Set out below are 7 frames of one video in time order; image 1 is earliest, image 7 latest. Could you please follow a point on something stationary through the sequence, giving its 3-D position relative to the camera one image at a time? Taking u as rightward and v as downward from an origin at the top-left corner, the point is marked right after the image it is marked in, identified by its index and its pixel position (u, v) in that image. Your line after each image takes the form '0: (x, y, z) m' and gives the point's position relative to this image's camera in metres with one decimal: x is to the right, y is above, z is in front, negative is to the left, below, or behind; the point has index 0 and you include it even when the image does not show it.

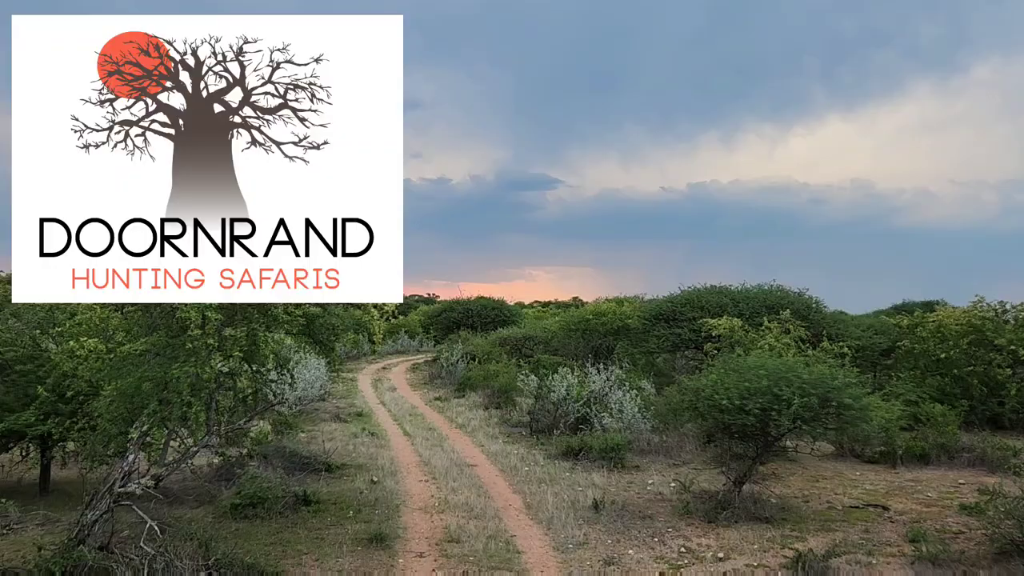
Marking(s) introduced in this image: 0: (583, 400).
0: (+1.1, -1.7, +13.3) m
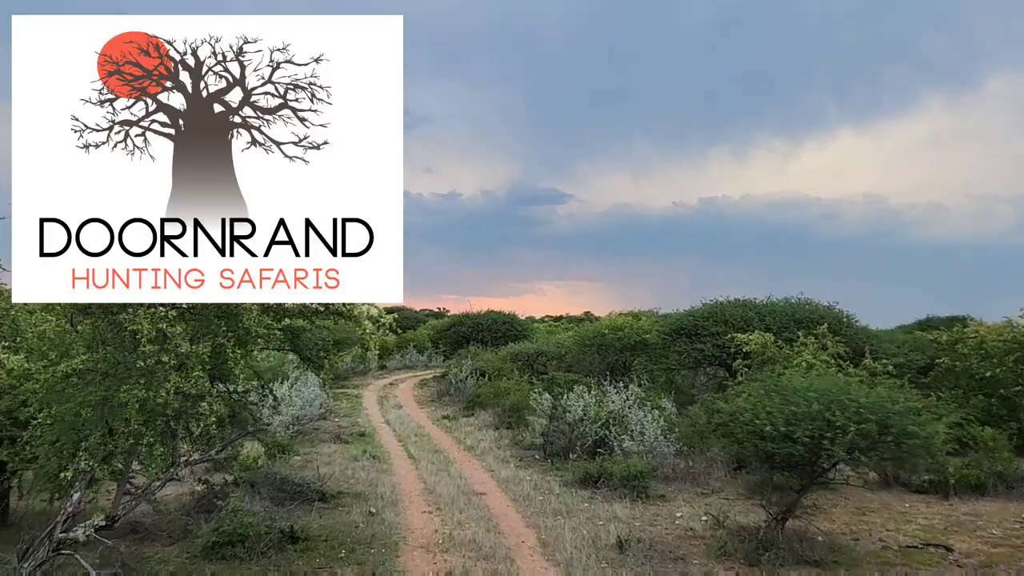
0: (+1.3, -1.9, +12.3) m
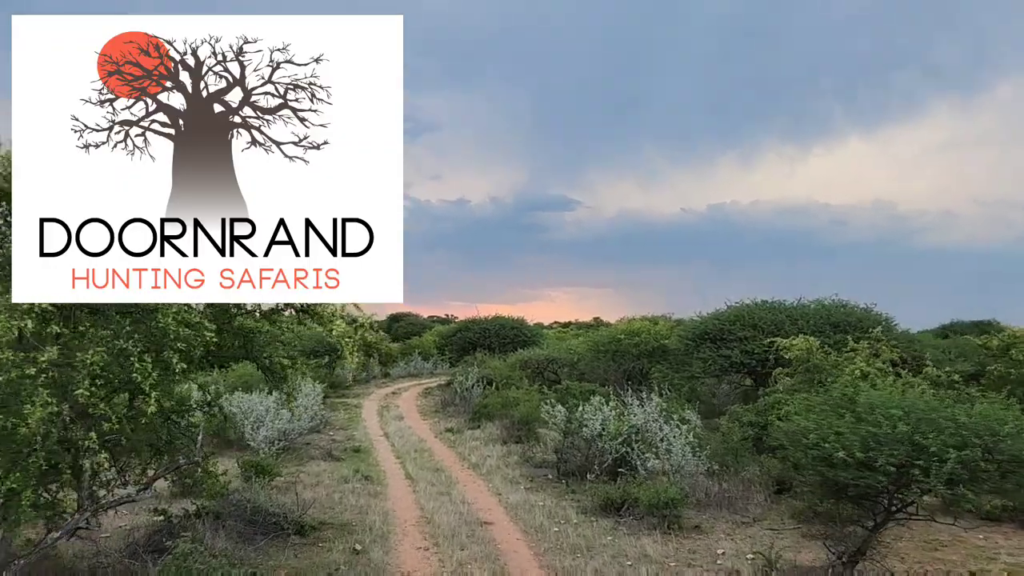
0: (+1.4, -1.9, +10.9) m
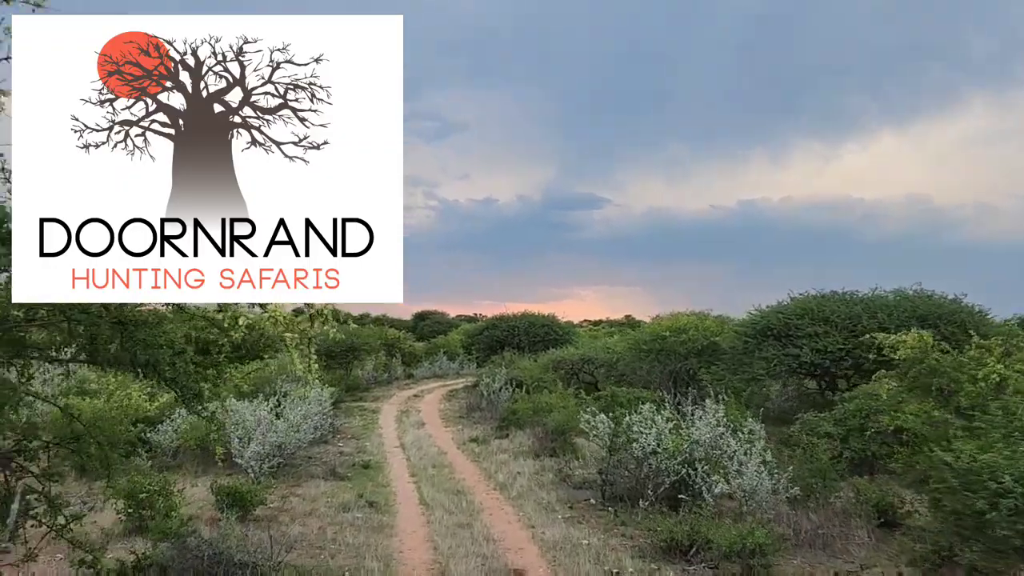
0: (+1.7, -1.7, +8.9) m
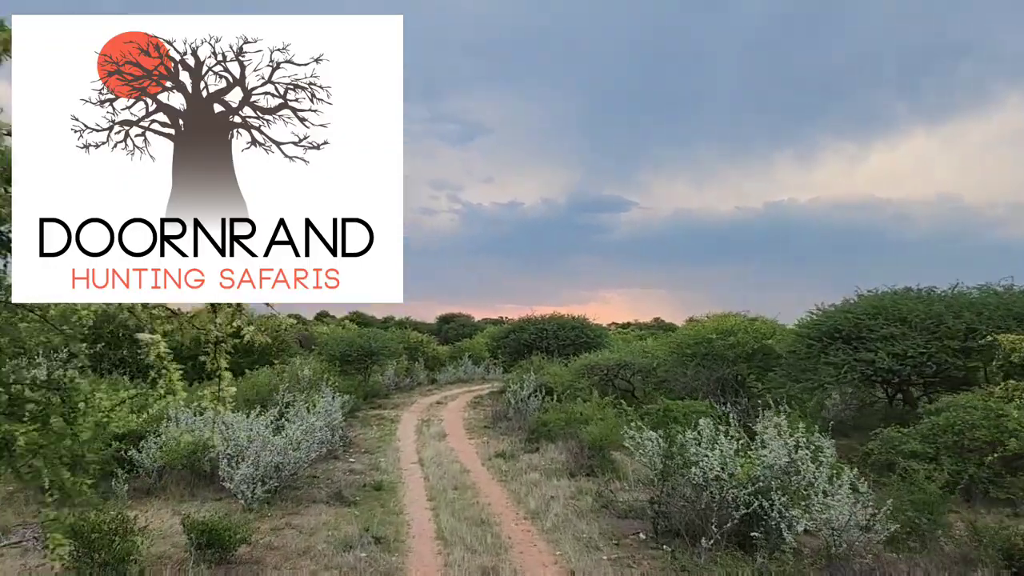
0: (+2.0, -1.7, +7.4) m
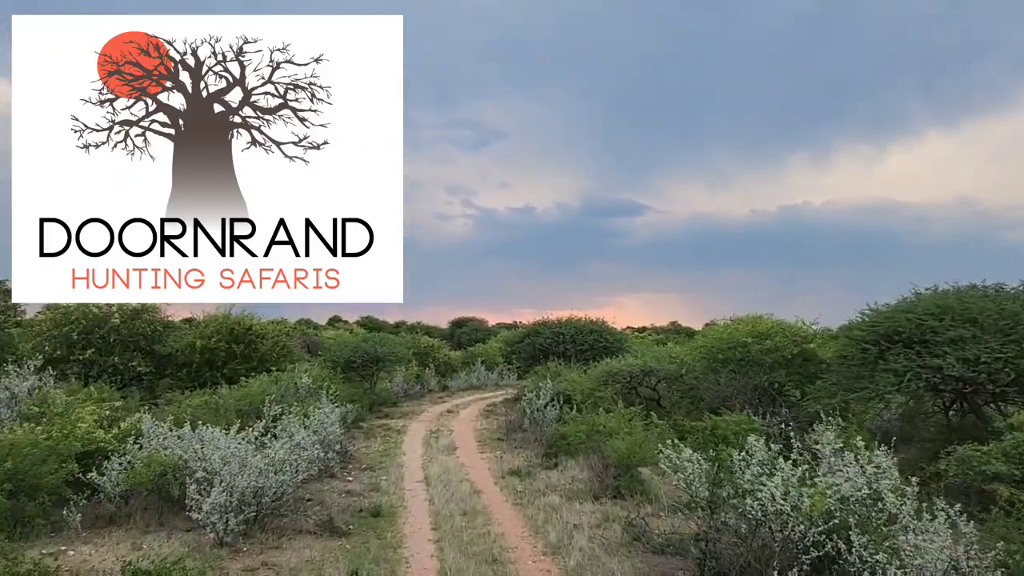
0: (+2.2, -1.6, +6.0) m
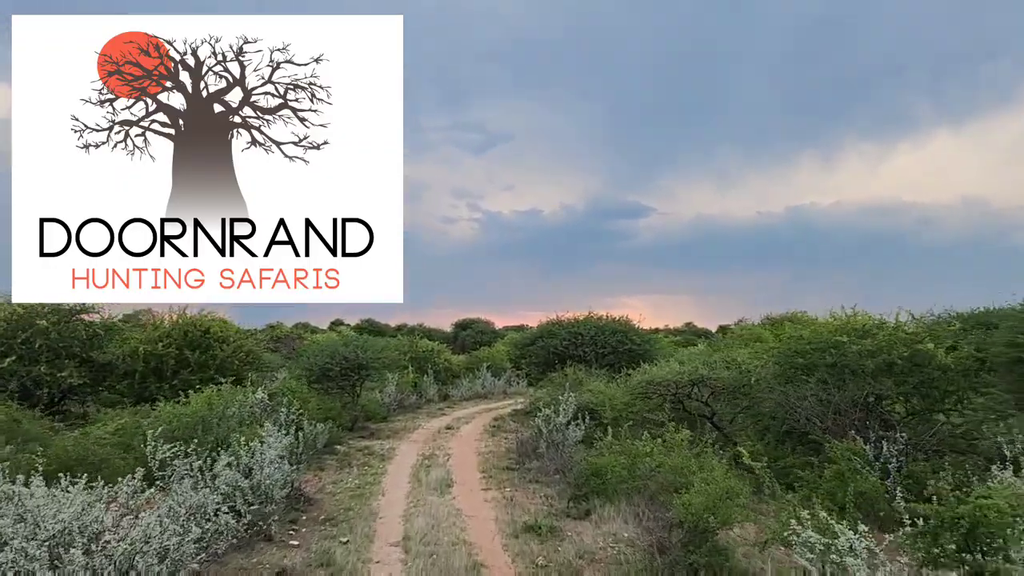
0: (+2.3, -1.4, +2.5) m
